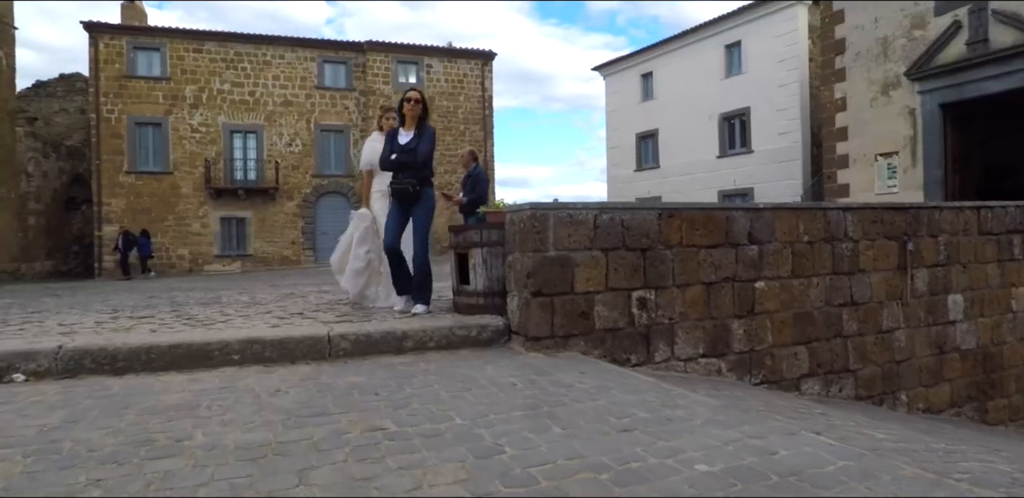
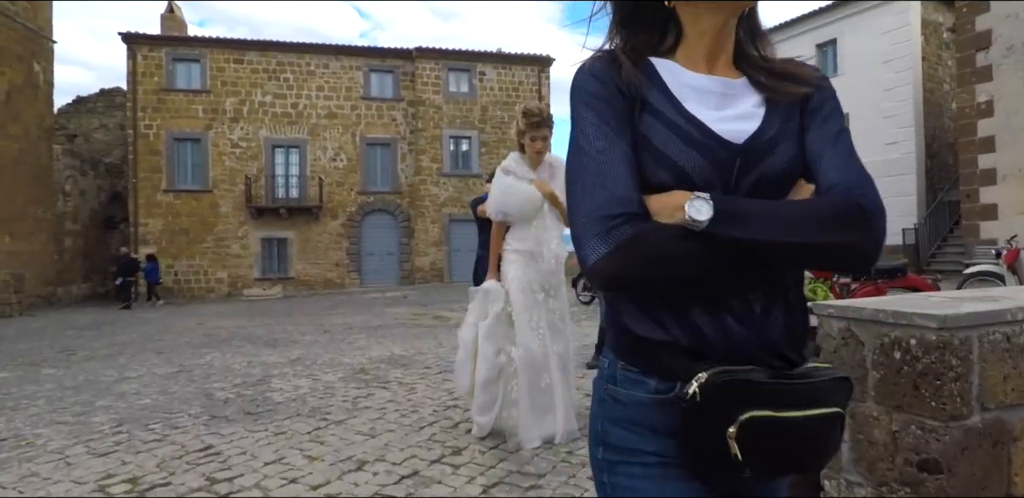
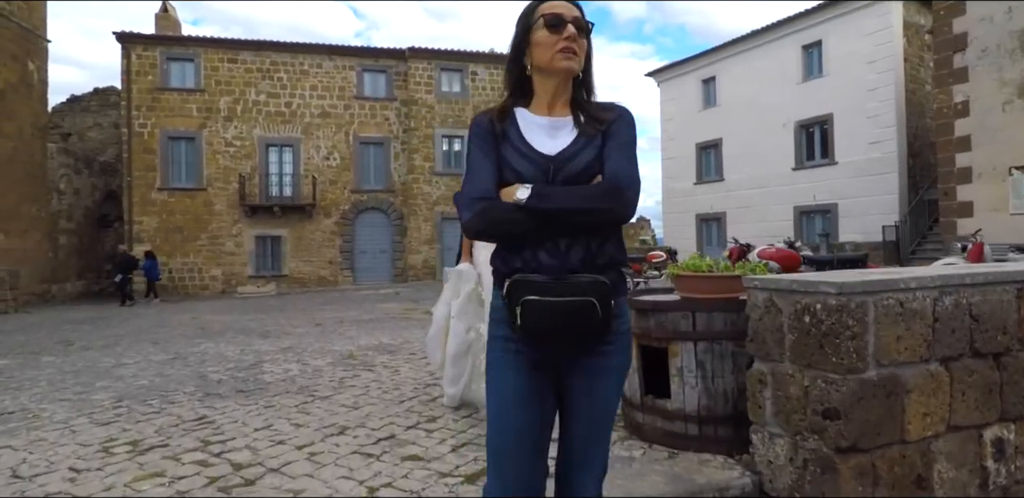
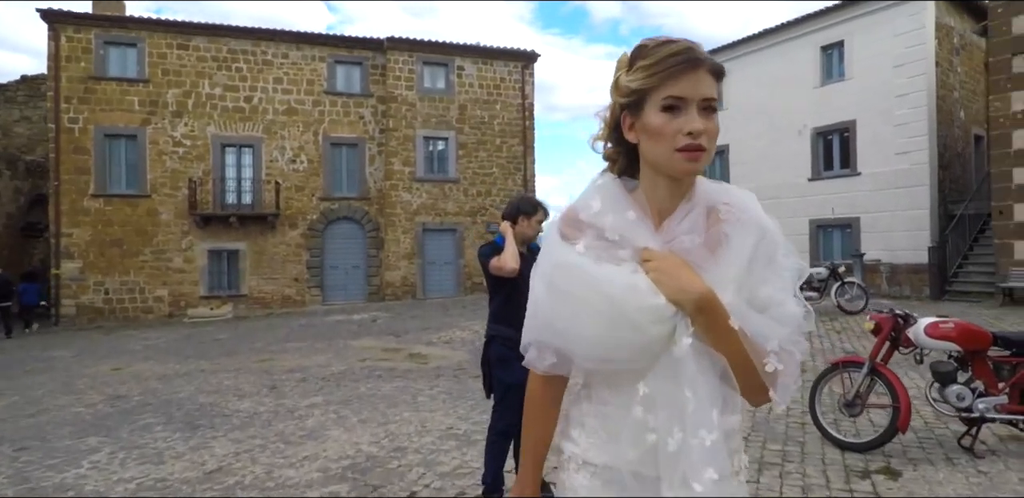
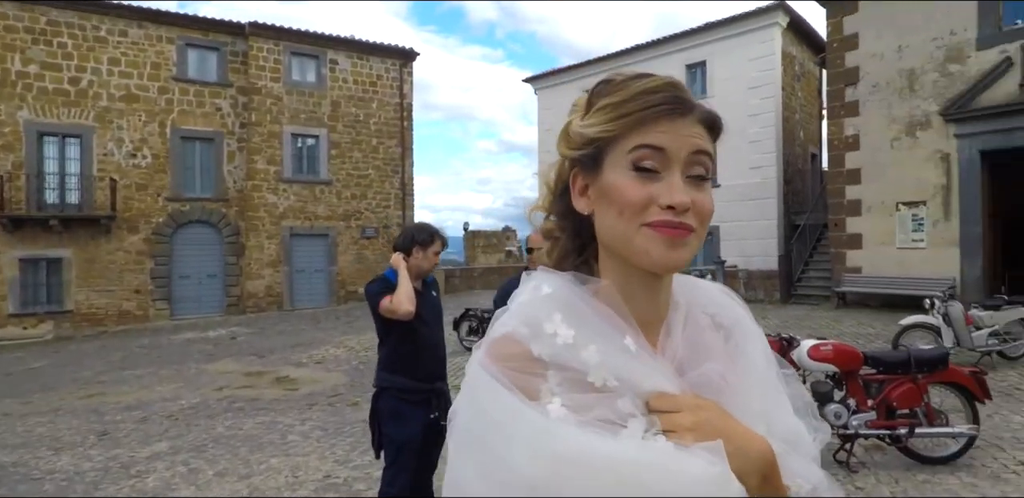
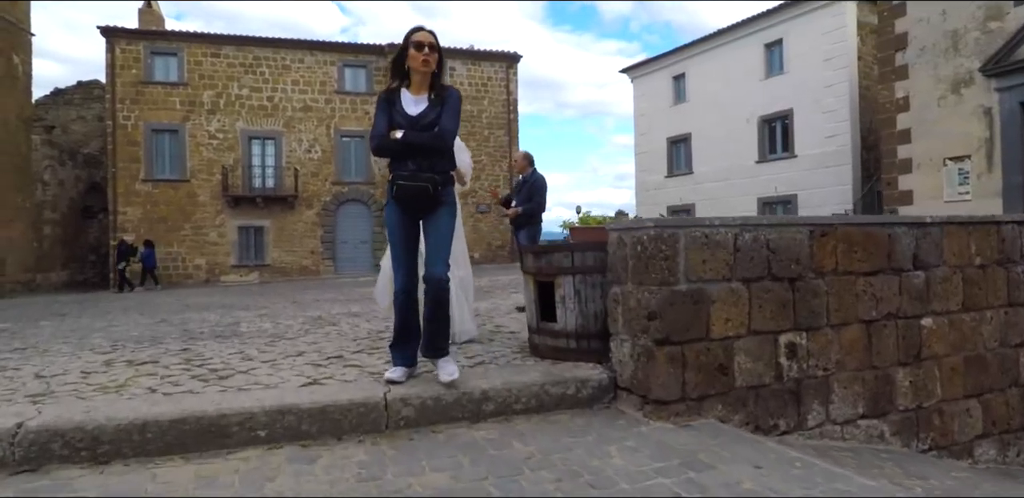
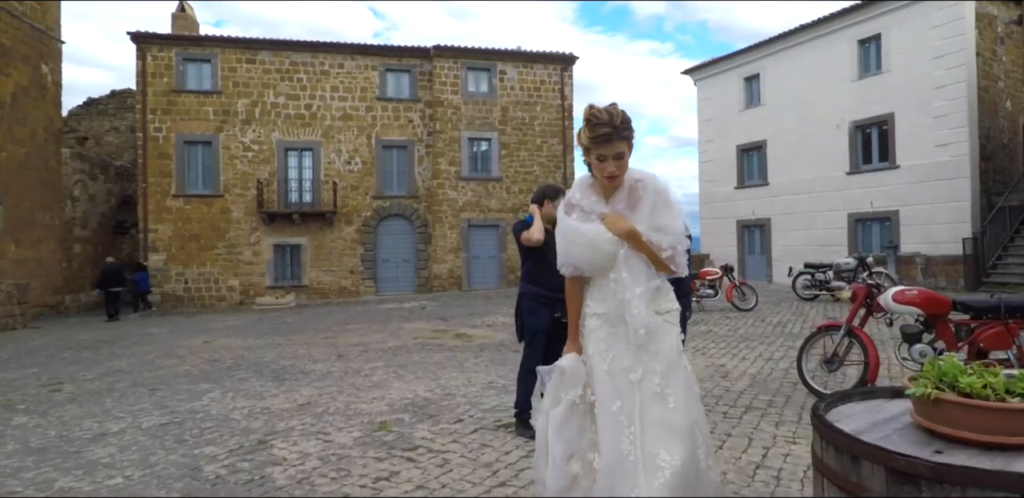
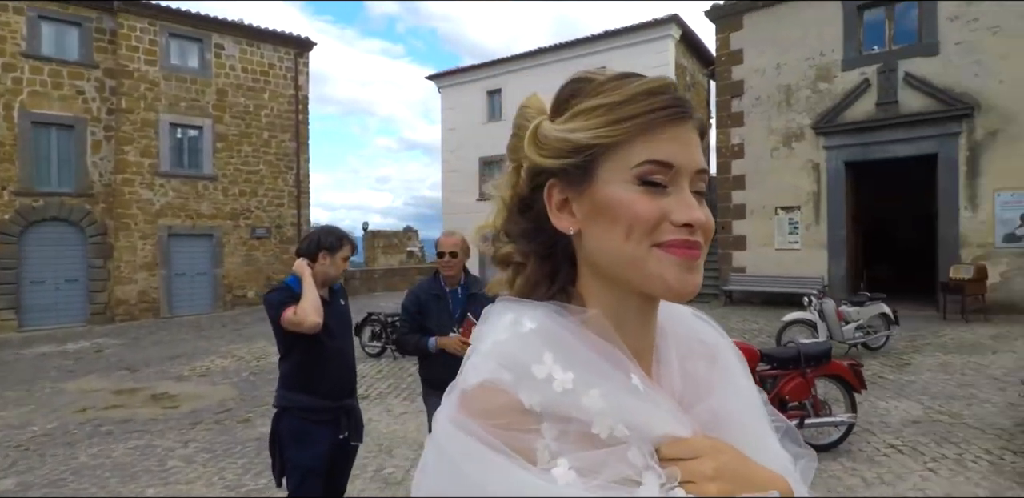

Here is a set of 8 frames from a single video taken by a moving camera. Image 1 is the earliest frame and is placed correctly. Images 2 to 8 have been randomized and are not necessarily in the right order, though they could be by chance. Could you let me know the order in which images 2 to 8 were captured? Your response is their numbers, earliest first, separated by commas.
6, 3, 2, 7, 4, 5, 8
